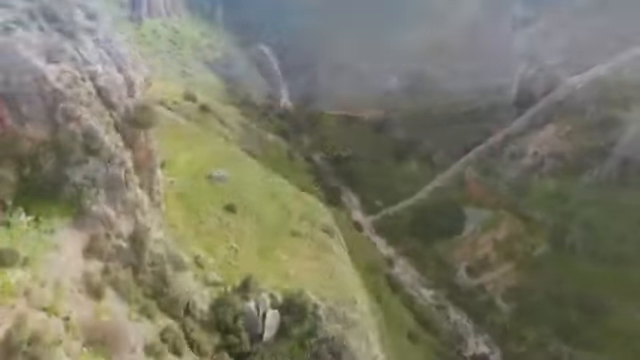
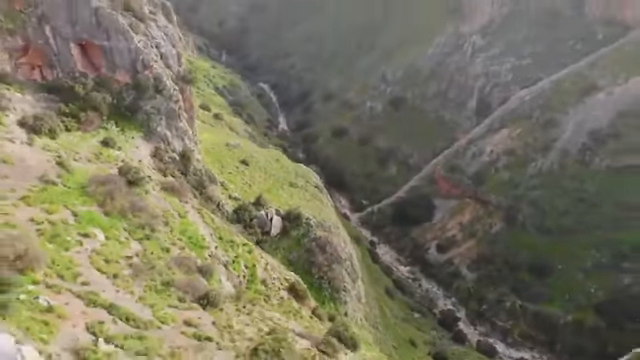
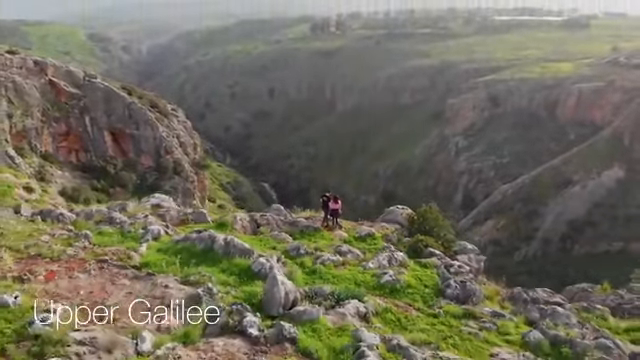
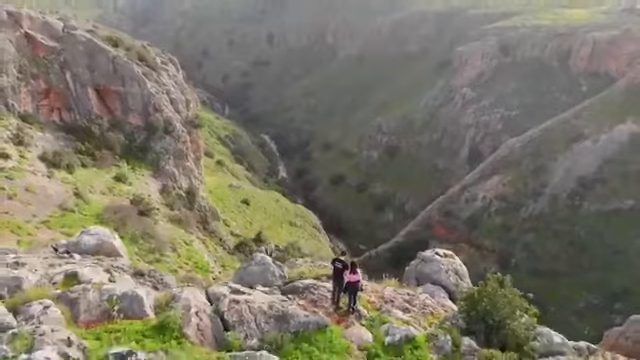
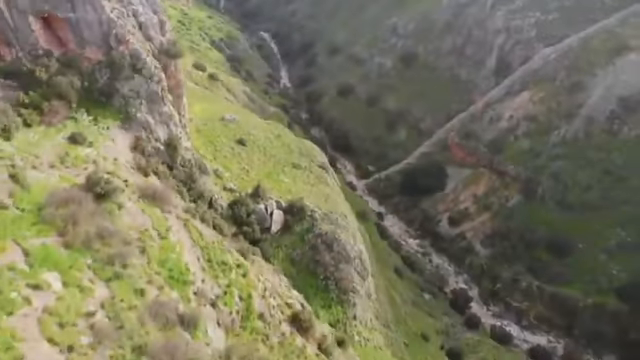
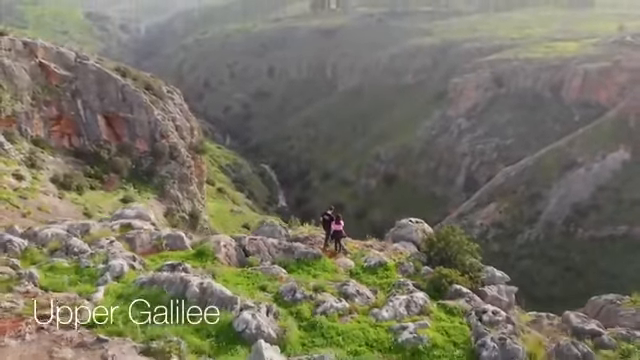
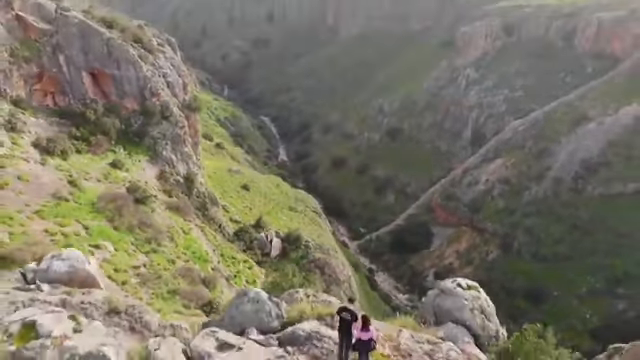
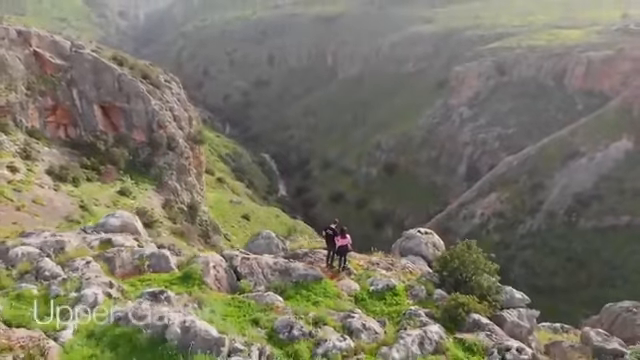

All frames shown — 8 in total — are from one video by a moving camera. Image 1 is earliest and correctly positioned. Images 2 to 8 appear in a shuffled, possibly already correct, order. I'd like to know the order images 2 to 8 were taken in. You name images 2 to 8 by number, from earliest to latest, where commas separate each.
5, 2, 7, 4, 8, 6, 3
